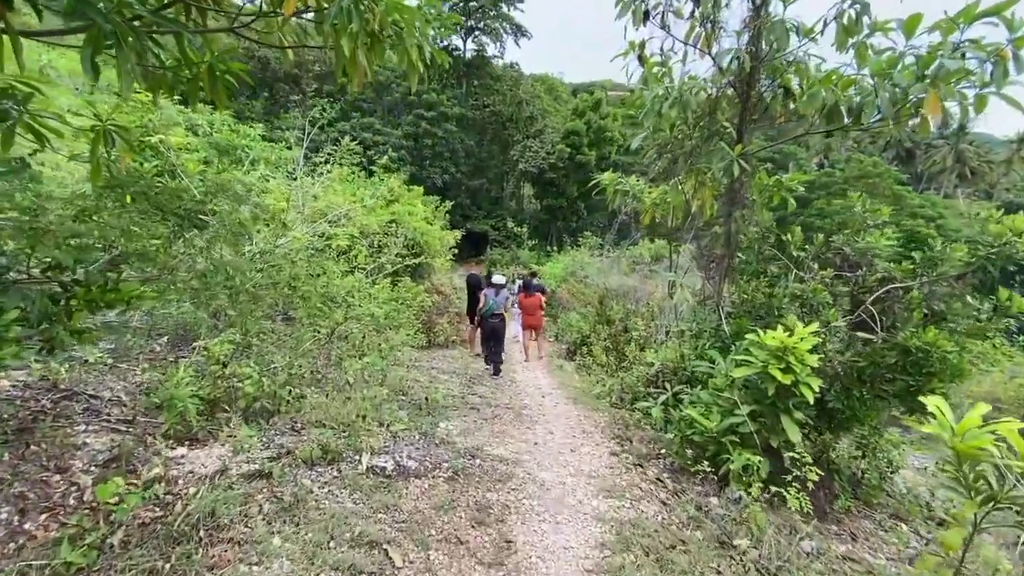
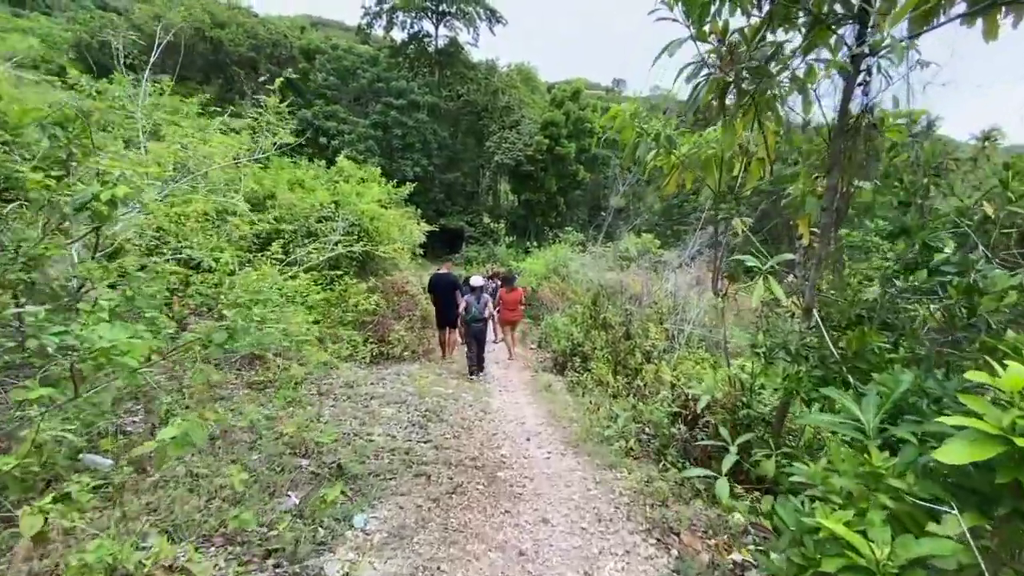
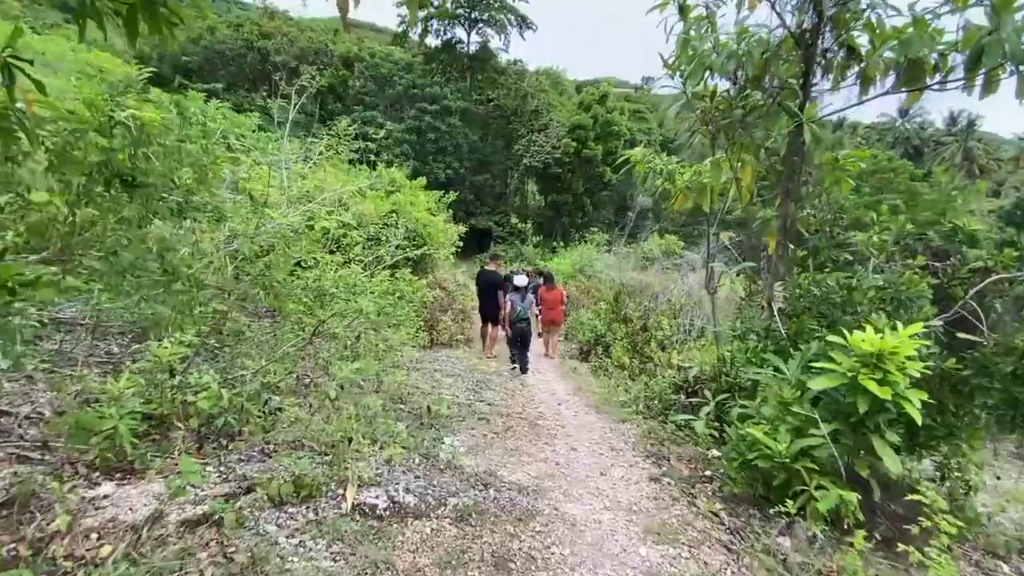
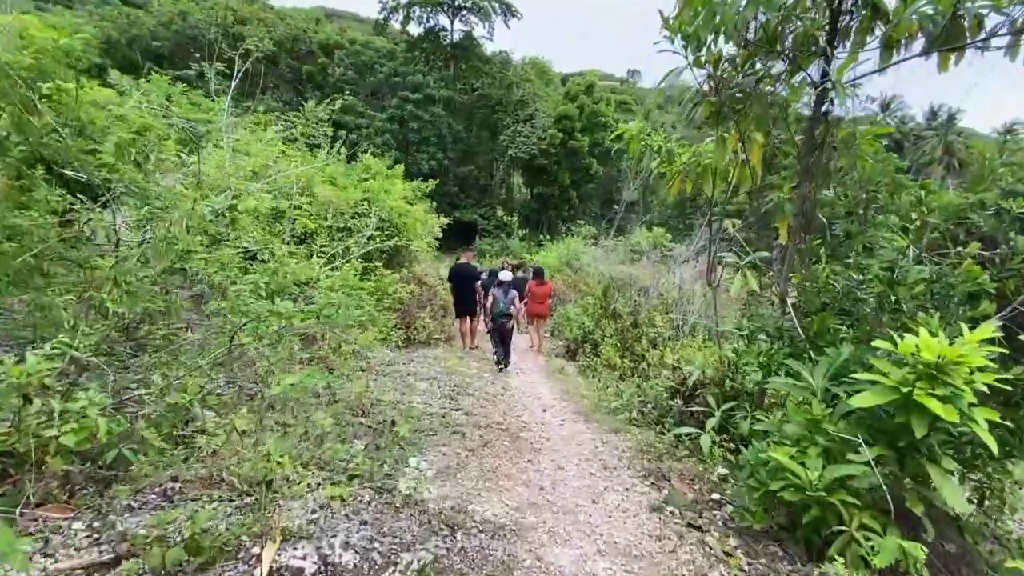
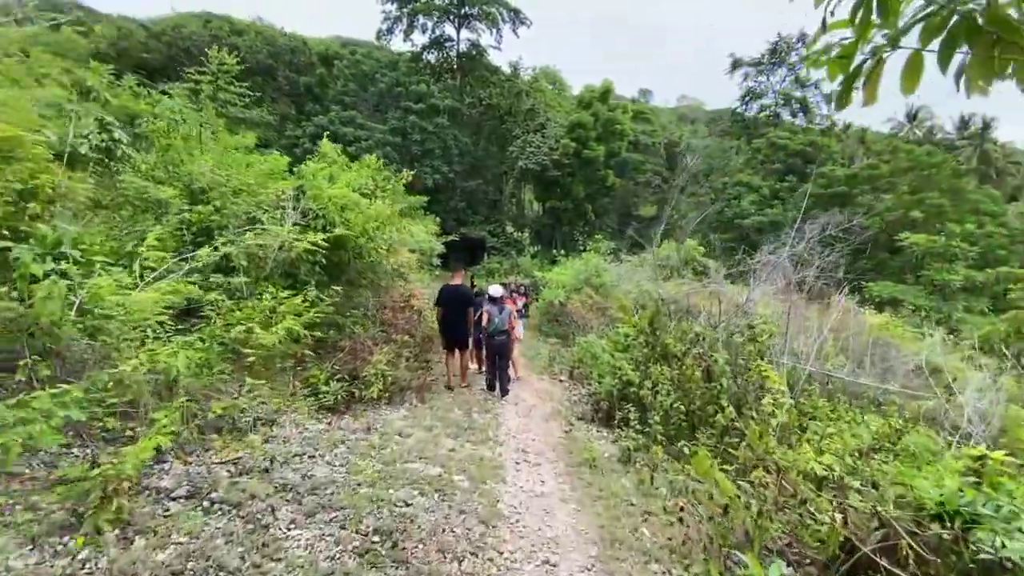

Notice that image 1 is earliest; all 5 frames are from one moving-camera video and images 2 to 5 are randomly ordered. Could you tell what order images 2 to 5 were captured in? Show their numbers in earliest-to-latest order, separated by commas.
3, 4, 2, 5
